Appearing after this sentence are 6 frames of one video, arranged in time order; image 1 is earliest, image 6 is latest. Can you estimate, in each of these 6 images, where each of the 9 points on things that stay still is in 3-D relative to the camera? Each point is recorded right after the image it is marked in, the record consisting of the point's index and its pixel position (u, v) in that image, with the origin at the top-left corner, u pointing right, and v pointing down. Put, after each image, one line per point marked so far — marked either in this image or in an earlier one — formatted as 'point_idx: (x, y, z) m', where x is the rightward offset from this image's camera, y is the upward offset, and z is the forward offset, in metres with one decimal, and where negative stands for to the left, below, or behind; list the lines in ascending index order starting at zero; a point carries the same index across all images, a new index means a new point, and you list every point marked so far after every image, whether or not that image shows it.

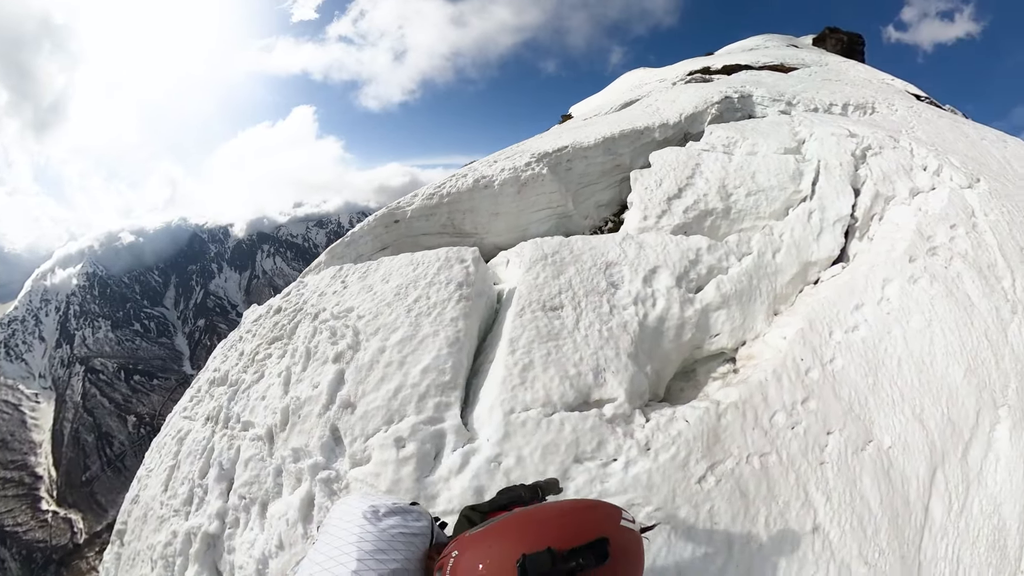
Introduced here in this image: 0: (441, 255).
0: (-2.1, +0.7, +11.0) m
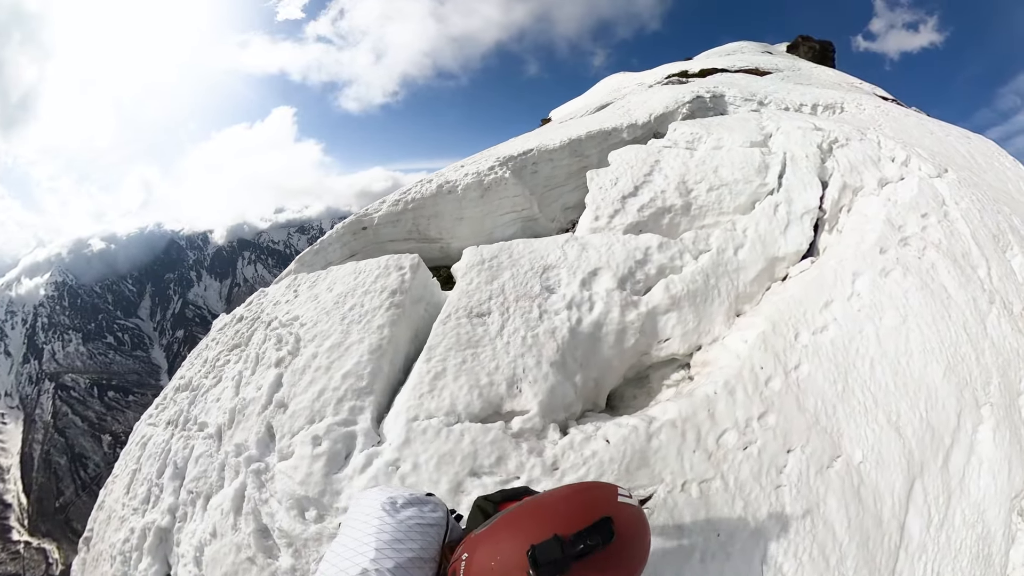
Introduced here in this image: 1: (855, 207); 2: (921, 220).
0: (-3.1, +0.6, +10.3) m
1: (+7.5, +1.8, +8.9) m
2: (+8.5, +1.5, +8.4) m
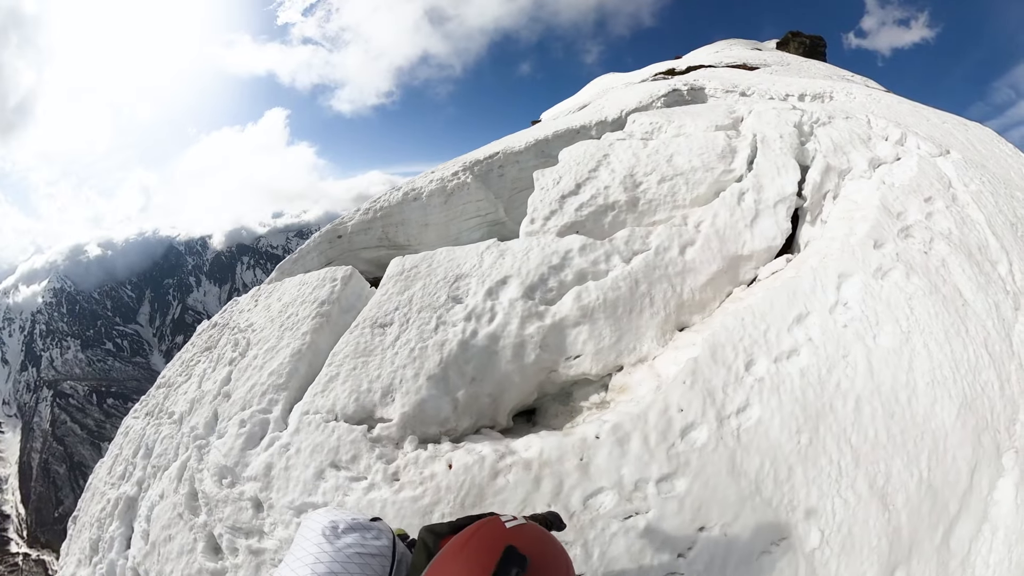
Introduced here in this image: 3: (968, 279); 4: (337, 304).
0: (-4.3, +0.4, +9.1) m
1: (+6.3, +1.8, +7.7) m
2: (+7.3, +1.4, +7.2) m
3: (+7.2, +0.1, +6.4) m
4: (-3.7, -0.3, +8.6) m
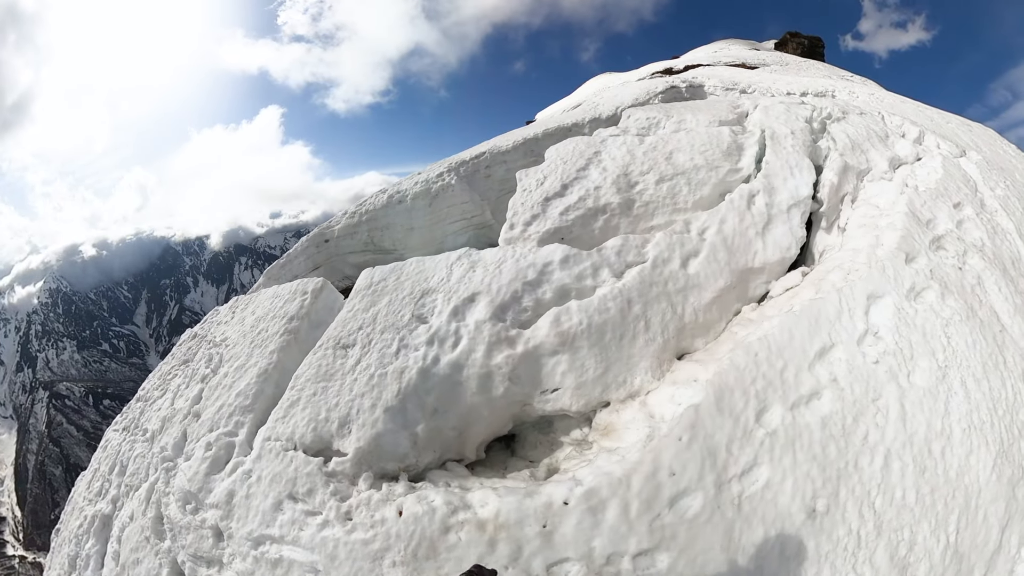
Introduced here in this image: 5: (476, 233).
0: (-4.5, +0.2, +8.5) m
1: (+6.1, +1.6, +7.2) m
2: (+7.0, +1.3, +6.6) m
3: (+6.9, 0.0, +5.8) m
4: (-4.0, -0.5, +8.0) m
5: (-1.0, +1.6, +11.6) m
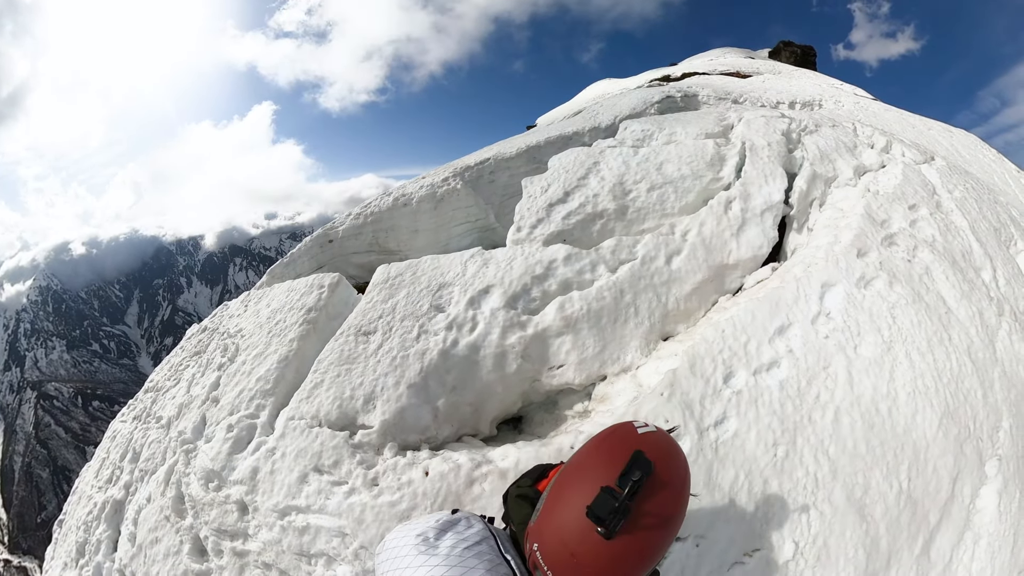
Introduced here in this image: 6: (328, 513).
0: (-4.5, +0.3, +9.0) m
1: (+6.1, +1.7, +7.8) m
2: (+7.1, +1.3, +7.2) m
3: (+7.0, 0.0, +6.4) m
4: (-3.9, -0.4, +8.5) m
5: (-1.0, +1.7, +12.1) m
6: (-2.8, -3.5, +6.1) m
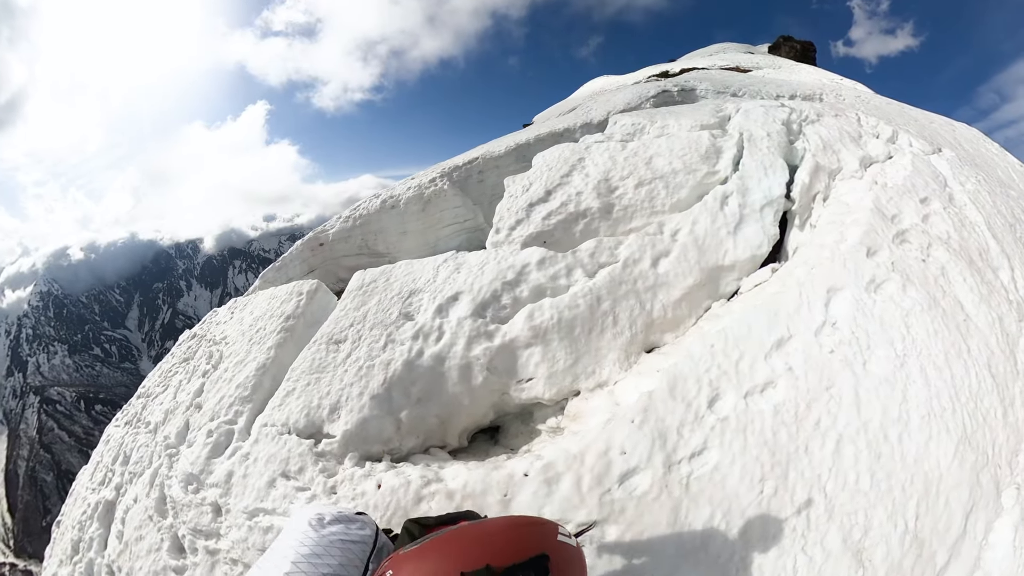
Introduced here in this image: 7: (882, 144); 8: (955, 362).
0: (-4.8, +0.2, +8.5) m
1: (+5.8, +1.7, +7.3) m
2: (+6.8, +1.3, +6.8) m
3: (+6.7, 0.0, +6.0) m
4: (-4.2, -0.5, +8.0) m
5: (-1.3, +1.6, +11.7) m
6: (-3.1, -3.5, +5.7) m
7: (+7.2, +2.8, +7.9) m
8: (+5.9, -0.8, +5.4) m
